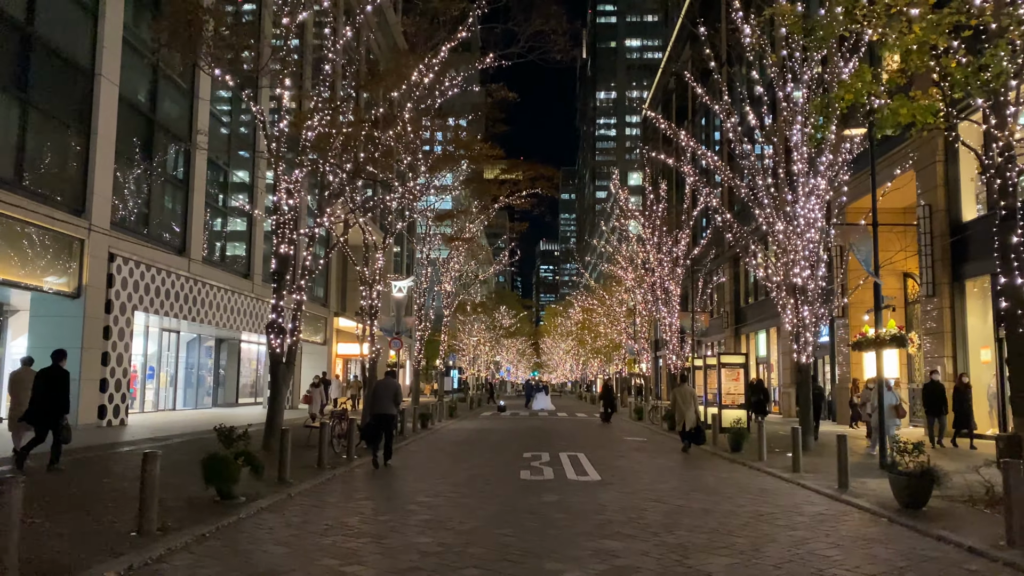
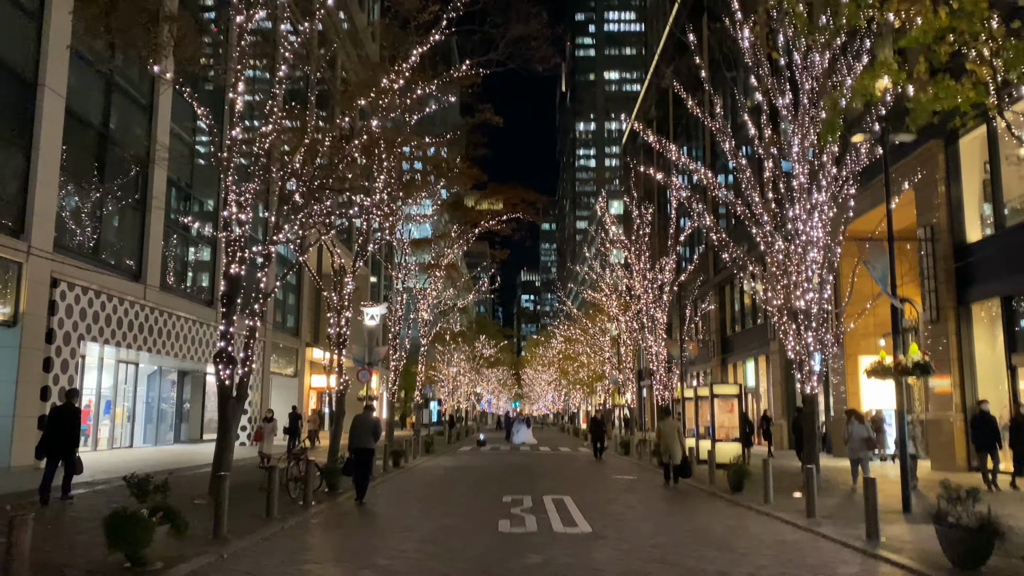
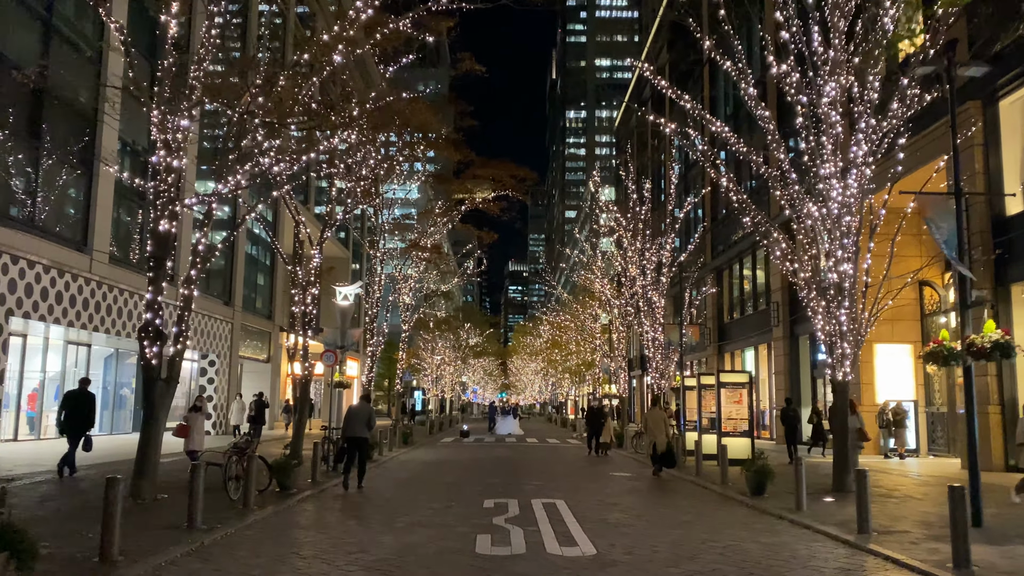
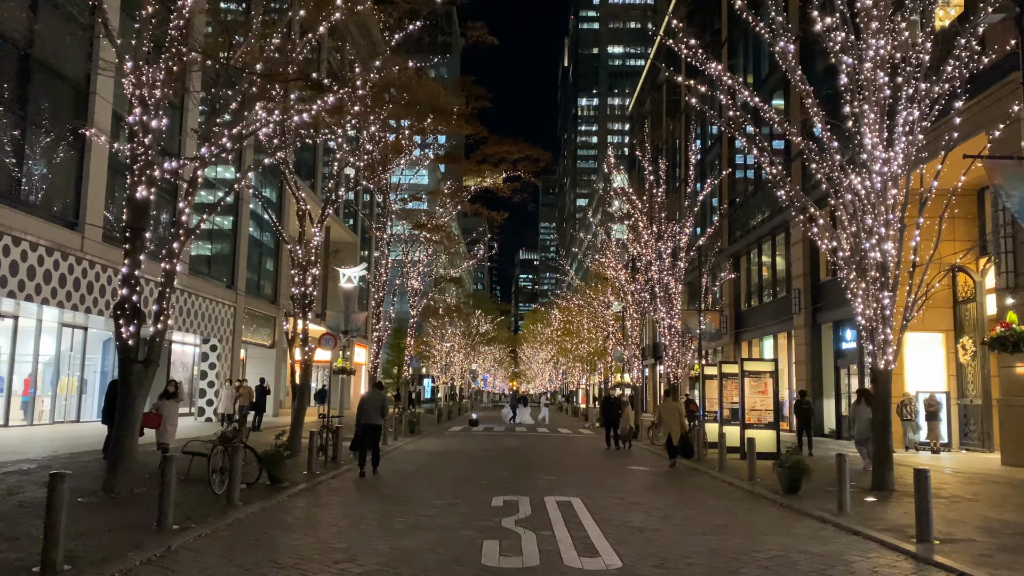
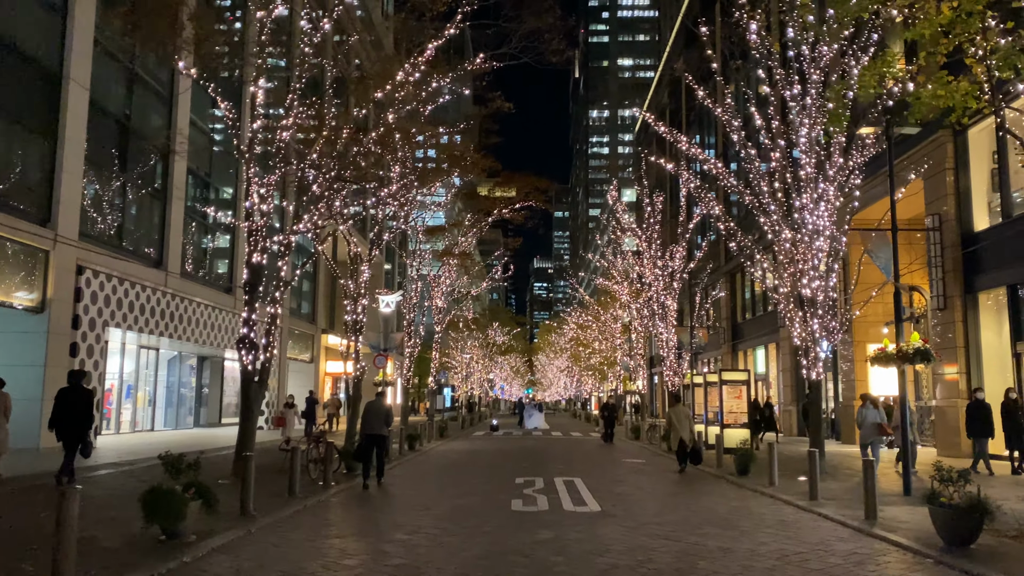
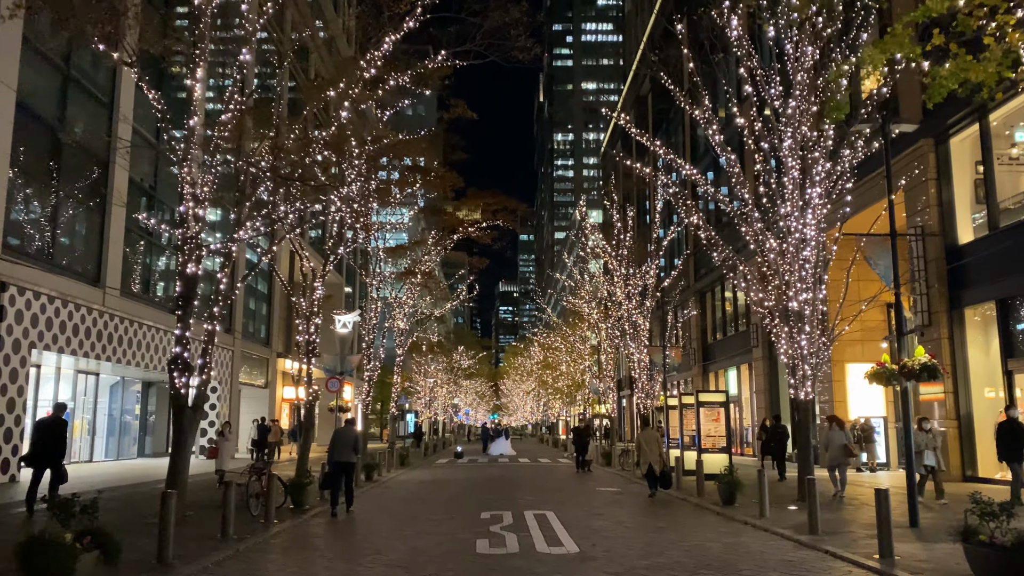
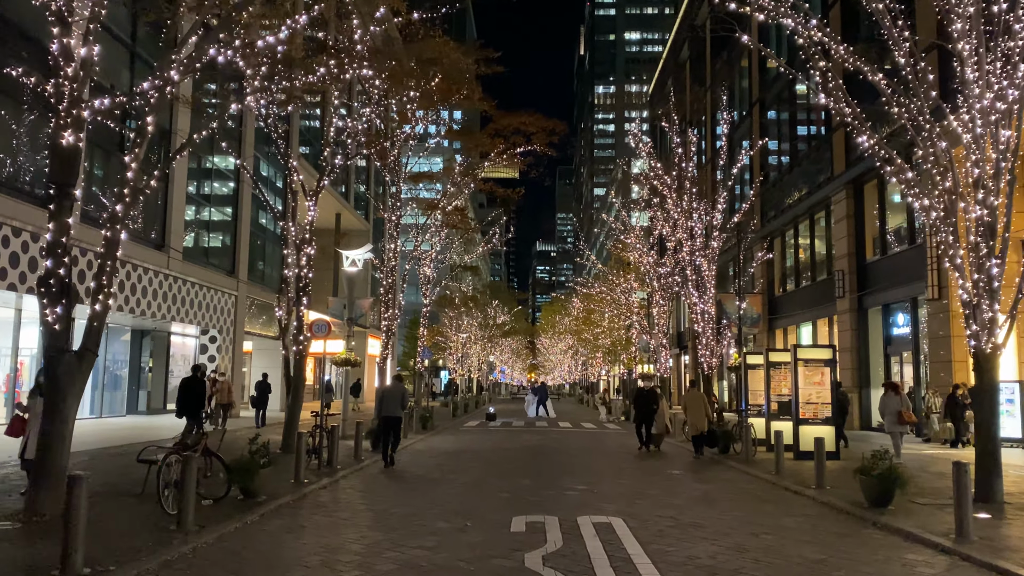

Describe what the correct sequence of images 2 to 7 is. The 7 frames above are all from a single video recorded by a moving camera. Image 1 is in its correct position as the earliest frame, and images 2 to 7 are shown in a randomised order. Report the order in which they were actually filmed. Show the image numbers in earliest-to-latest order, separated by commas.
5, 2, 6, 3, 4, 7
